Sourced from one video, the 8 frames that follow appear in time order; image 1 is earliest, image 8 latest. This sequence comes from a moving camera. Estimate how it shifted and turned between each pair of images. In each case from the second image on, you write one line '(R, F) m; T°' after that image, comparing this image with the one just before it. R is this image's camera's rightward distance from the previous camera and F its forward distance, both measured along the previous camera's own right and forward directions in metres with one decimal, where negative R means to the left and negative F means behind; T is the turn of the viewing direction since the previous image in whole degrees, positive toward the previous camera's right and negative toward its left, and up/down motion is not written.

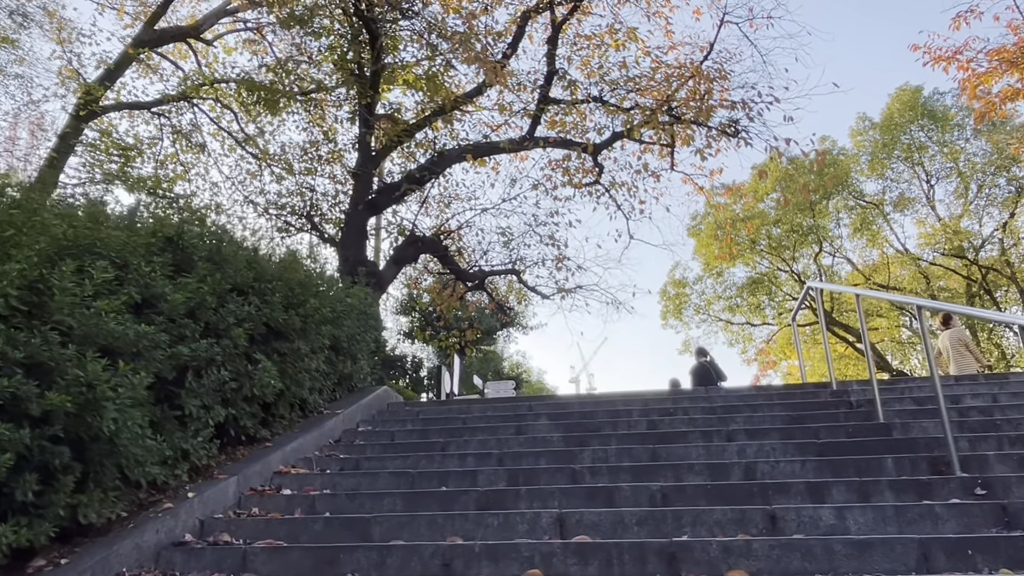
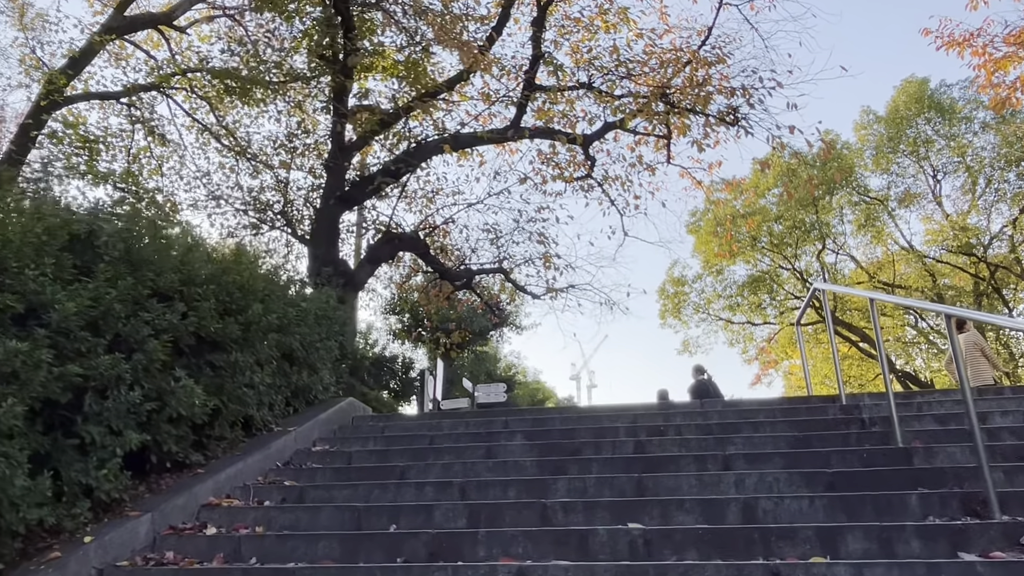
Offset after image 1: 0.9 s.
(+0.3, +0.8) m; 0°
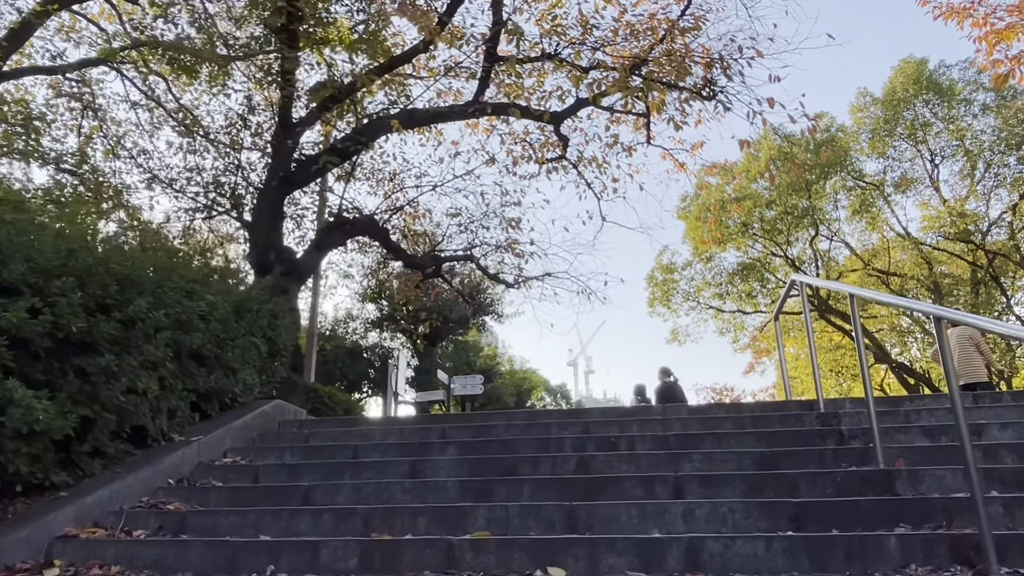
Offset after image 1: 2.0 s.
(+0.6, +0.9) m; 0°
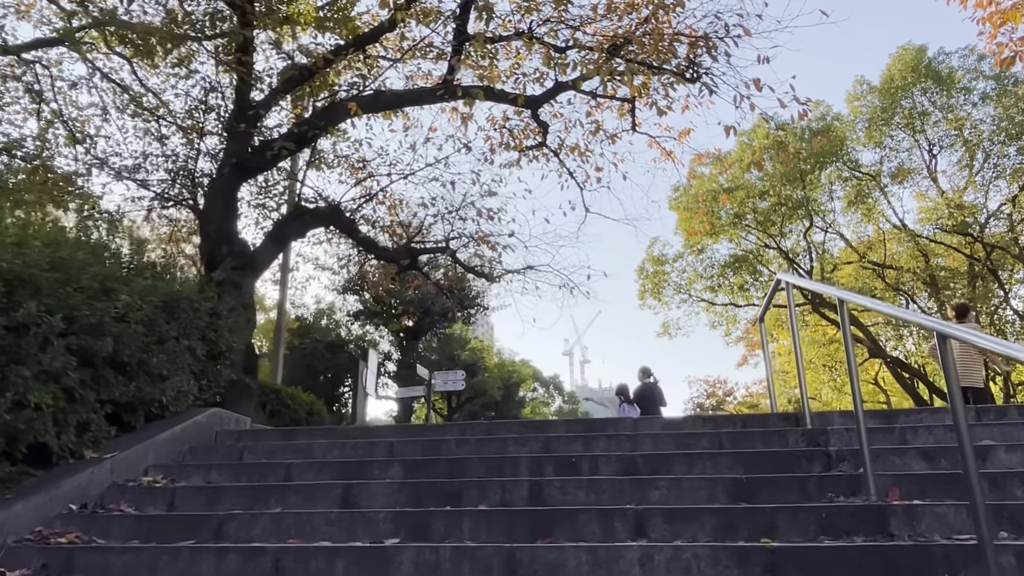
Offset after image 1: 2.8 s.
(+0.3, +0.7) m; 0°
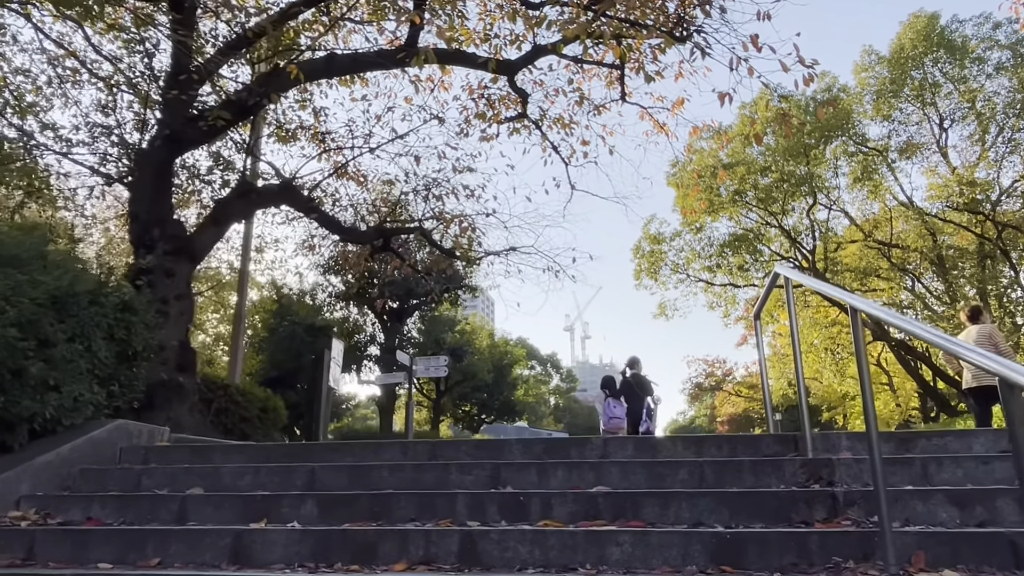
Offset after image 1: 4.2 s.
(+0.4, +1.0) m; 0°
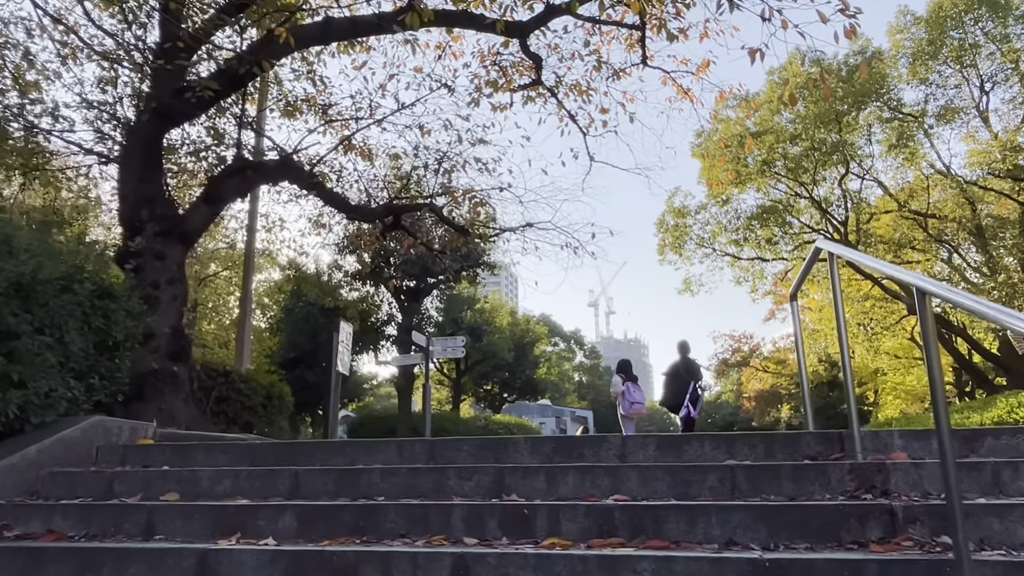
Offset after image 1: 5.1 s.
(+0.1, +0.6) m; -2°
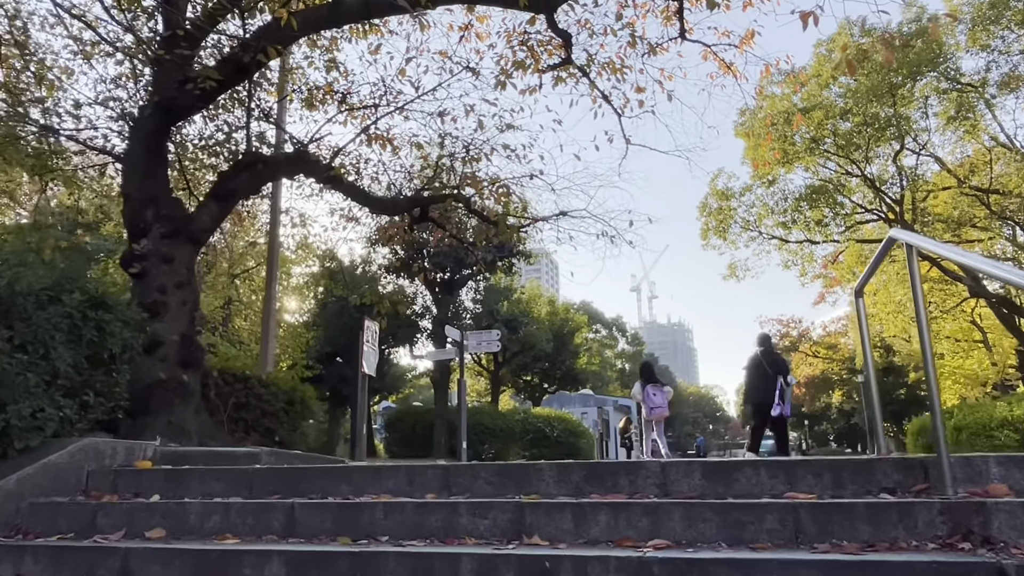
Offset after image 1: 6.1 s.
(+0.1, +0.6) m; -3°
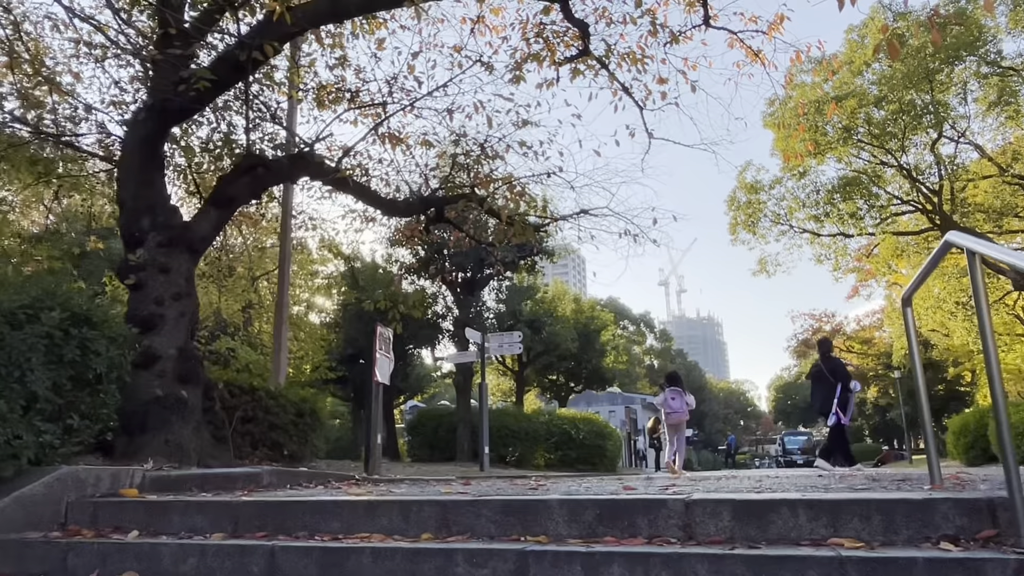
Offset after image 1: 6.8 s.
(+0.1, +0.5) m; -2°
